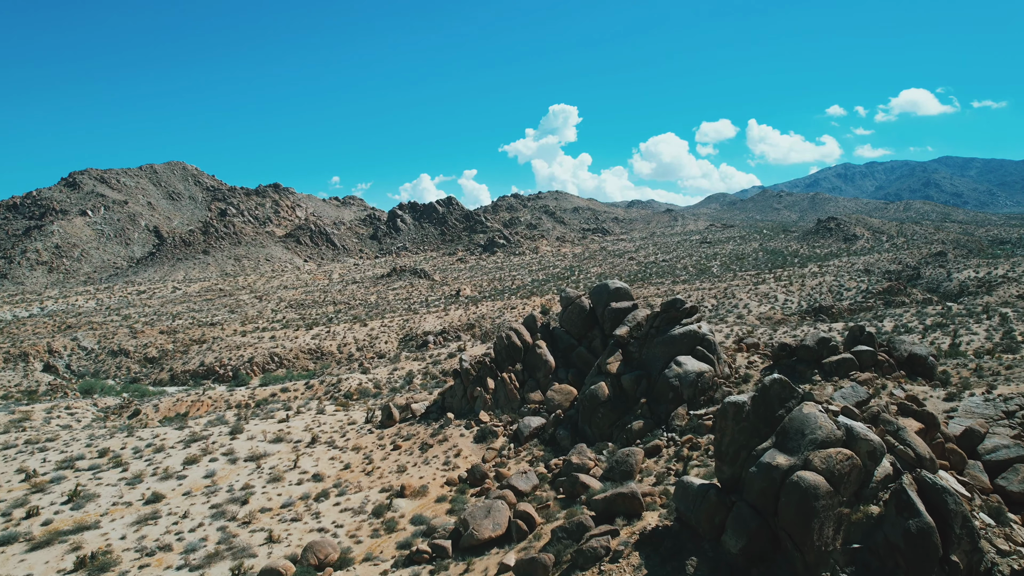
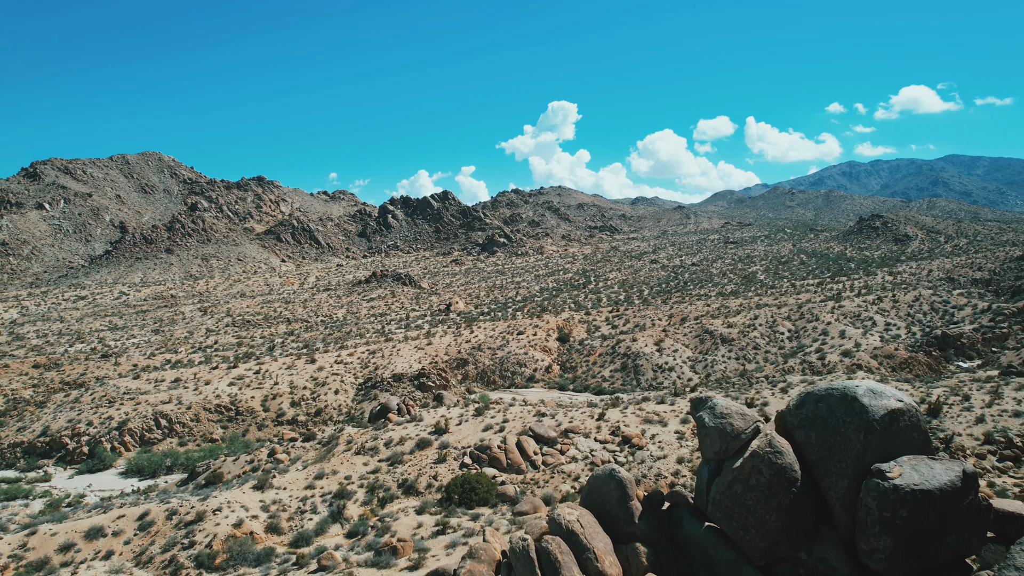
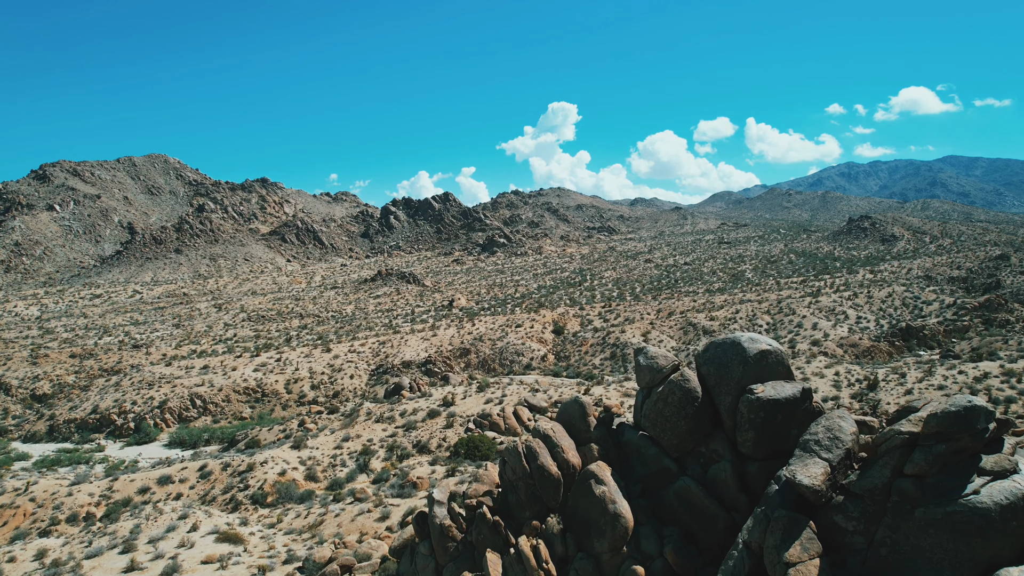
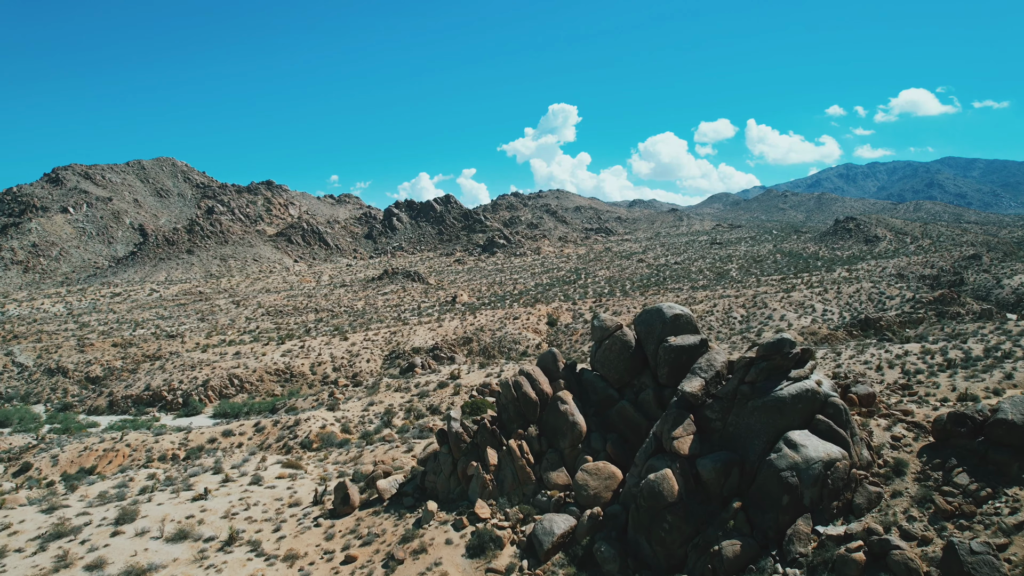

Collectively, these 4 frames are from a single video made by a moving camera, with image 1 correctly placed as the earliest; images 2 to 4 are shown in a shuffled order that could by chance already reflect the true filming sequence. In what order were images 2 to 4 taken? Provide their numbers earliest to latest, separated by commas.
4, 3, 2
